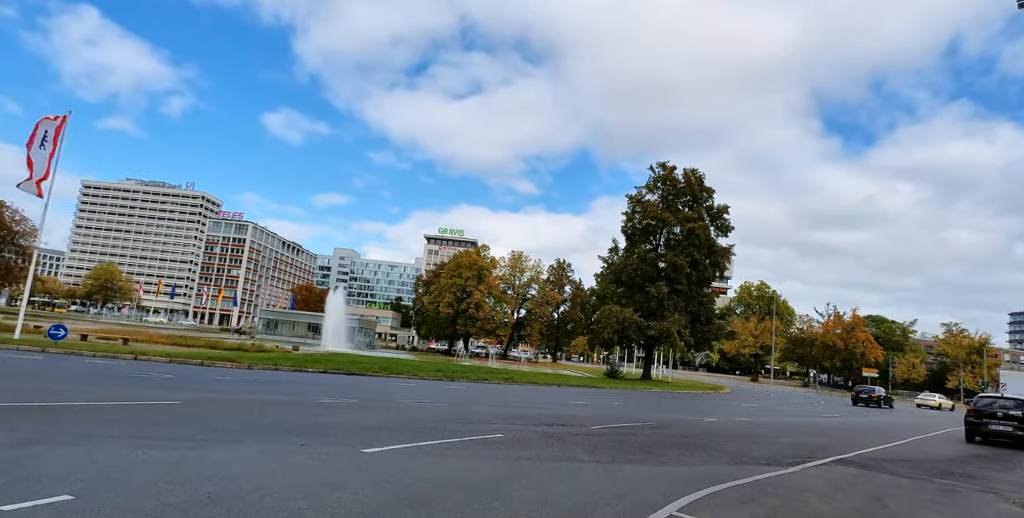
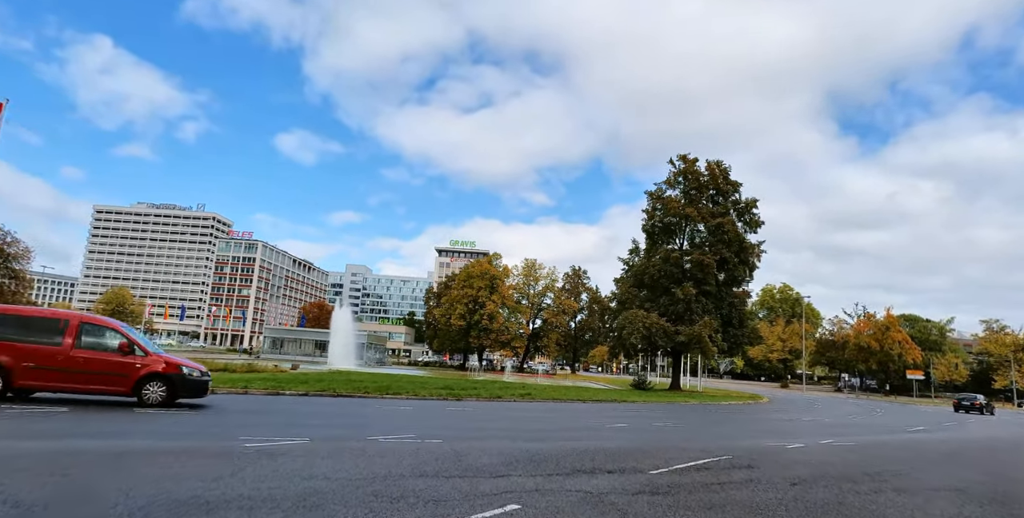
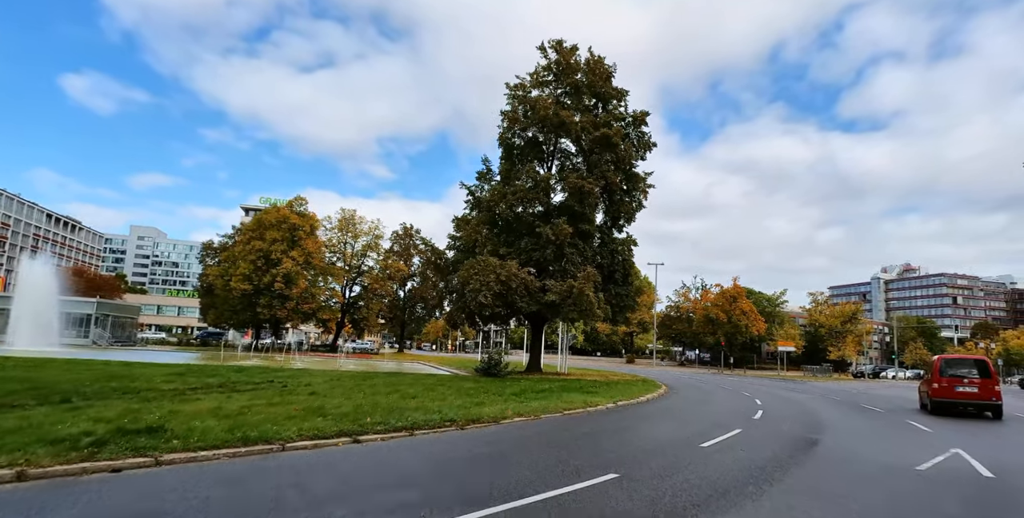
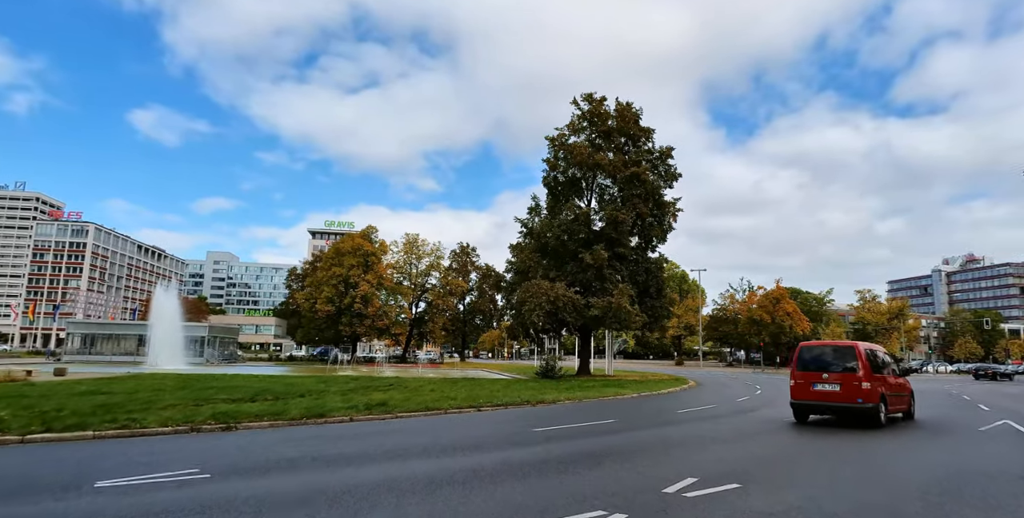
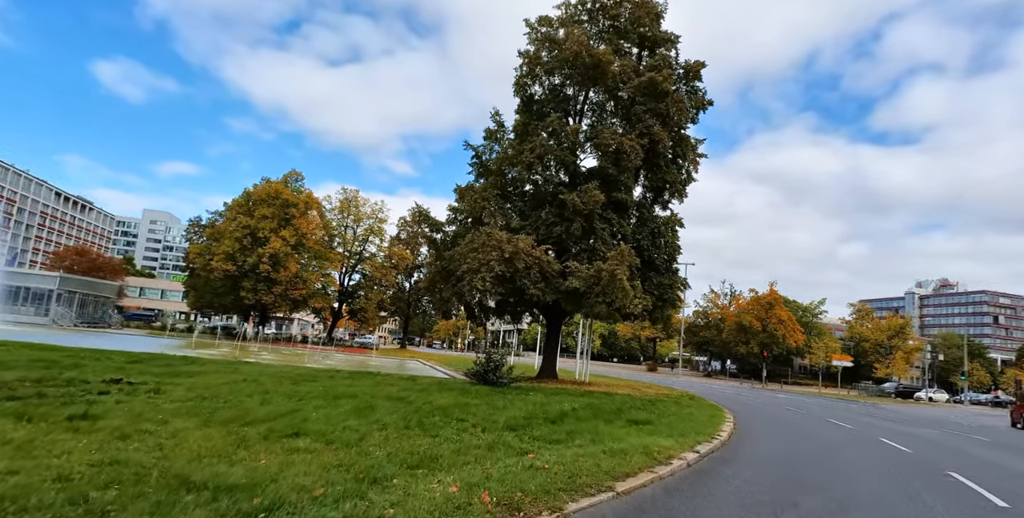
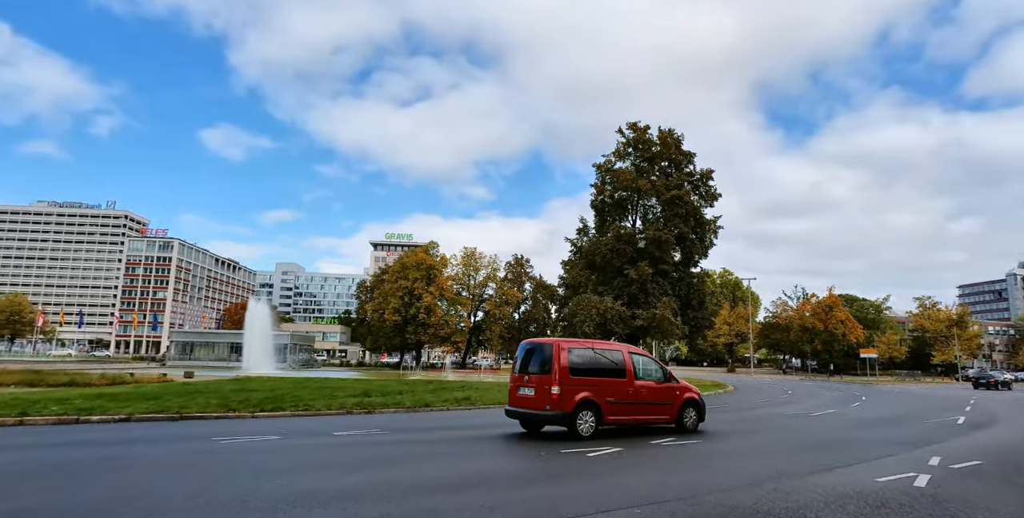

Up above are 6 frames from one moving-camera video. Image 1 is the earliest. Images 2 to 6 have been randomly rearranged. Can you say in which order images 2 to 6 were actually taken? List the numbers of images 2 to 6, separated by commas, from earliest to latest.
2, 6, 4, 3, 5
